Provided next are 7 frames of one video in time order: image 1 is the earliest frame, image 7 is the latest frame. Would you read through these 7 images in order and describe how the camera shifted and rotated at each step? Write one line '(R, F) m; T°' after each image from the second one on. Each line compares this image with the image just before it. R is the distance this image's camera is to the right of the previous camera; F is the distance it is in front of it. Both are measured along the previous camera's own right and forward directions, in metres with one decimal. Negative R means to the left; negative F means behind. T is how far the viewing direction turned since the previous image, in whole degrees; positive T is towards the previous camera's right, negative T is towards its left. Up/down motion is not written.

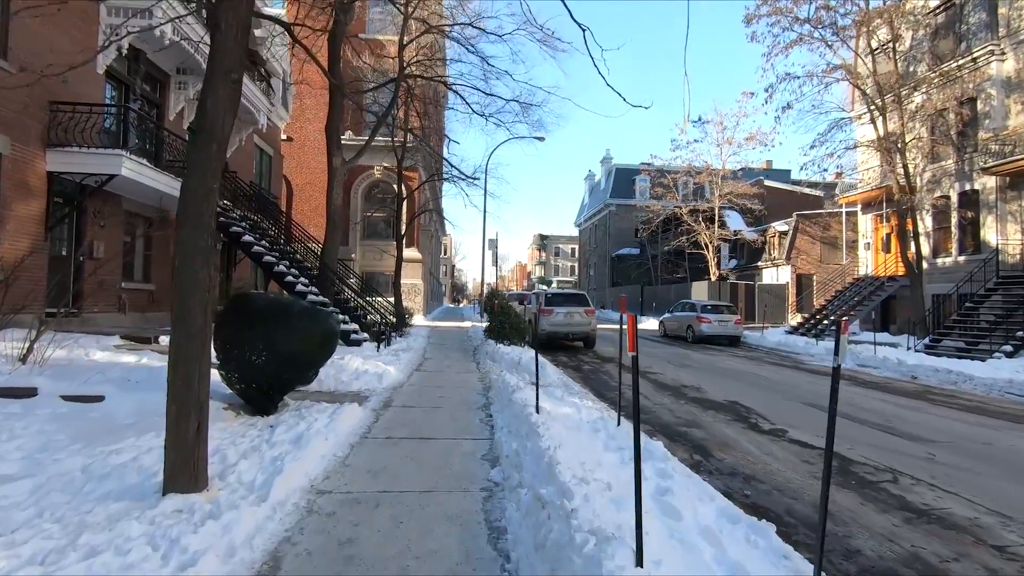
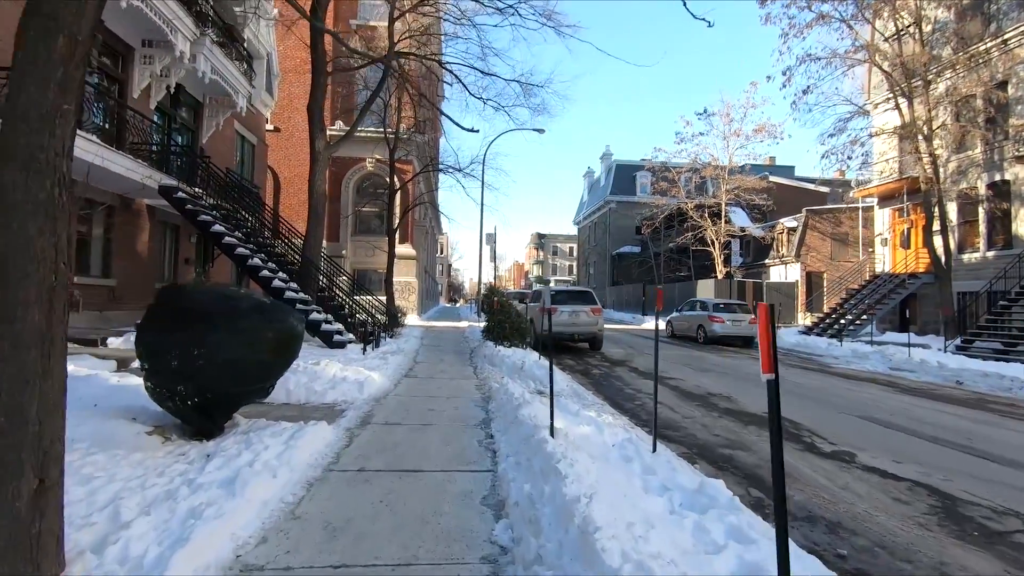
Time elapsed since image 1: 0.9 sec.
(-0.1, +1.4) m; 0°
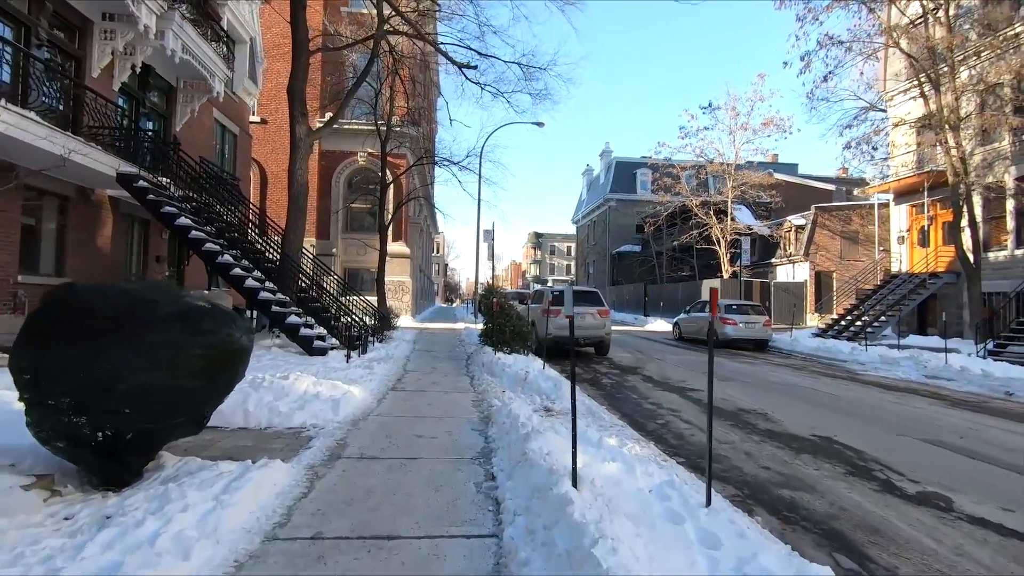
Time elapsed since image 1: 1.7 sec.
(-0.1, +1.3) m; 0°
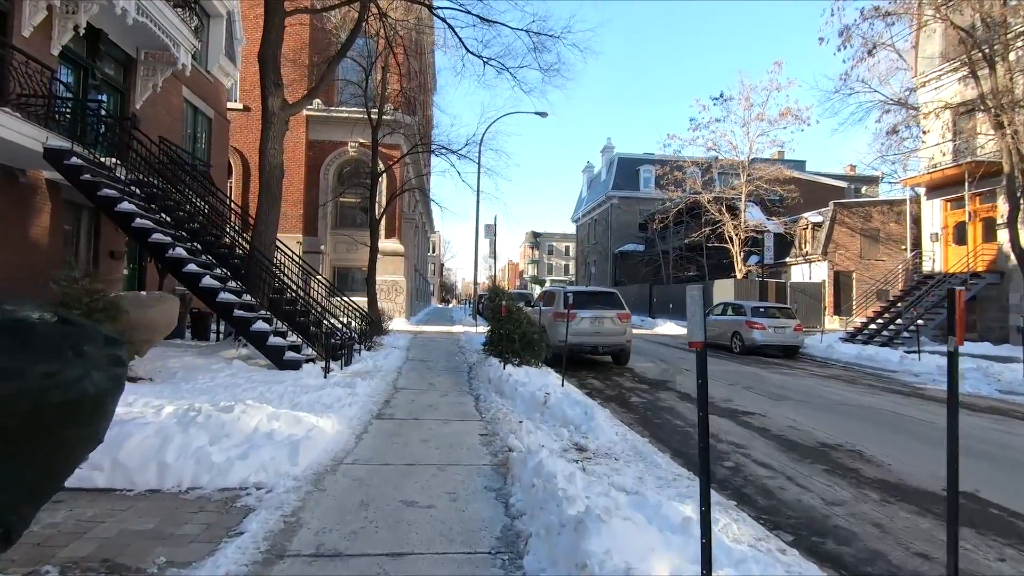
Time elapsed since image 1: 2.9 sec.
(-0.3, +1.9) m; 0°
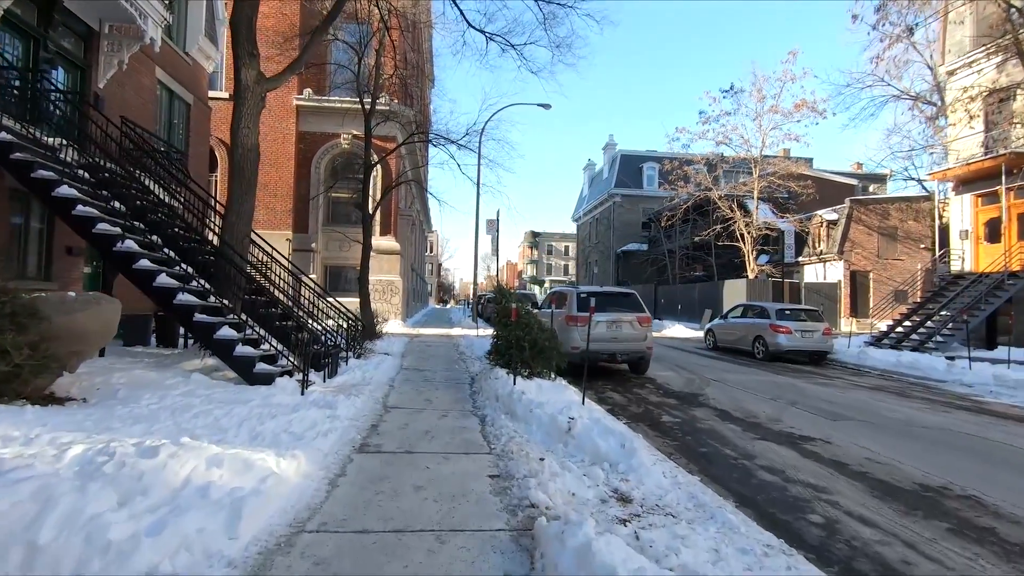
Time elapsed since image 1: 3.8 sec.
(-0.2, +1.4) m; 0°
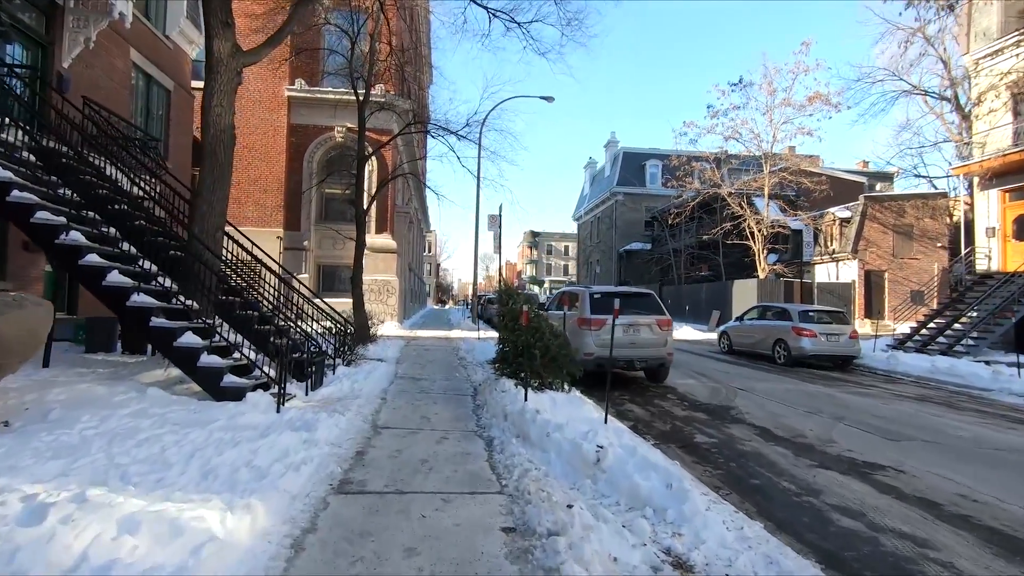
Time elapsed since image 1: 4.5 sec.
(-0.1, +1.1) m; 0°
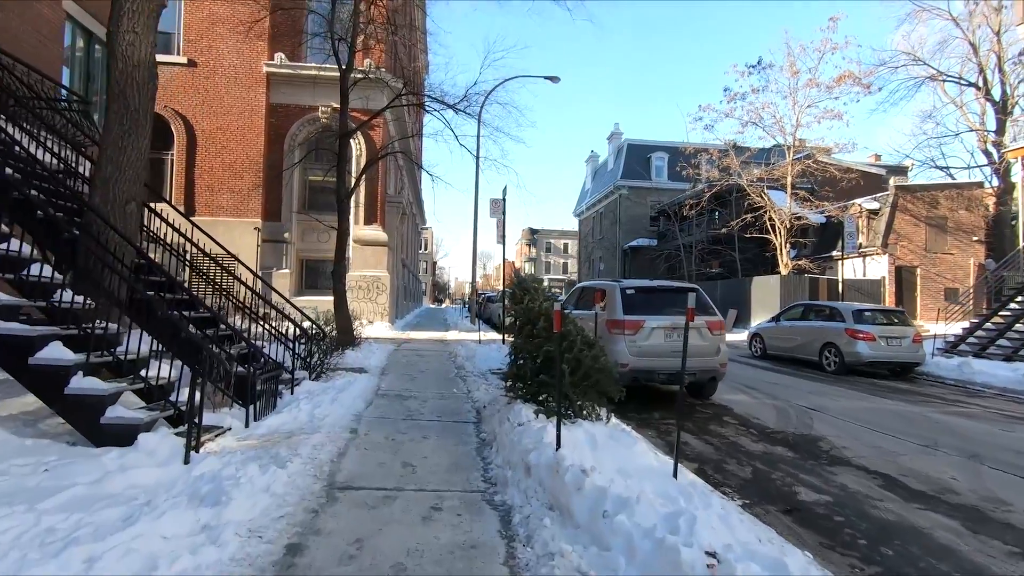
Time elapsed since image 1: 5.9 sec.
(-0.2, +2.2) m; 0°
